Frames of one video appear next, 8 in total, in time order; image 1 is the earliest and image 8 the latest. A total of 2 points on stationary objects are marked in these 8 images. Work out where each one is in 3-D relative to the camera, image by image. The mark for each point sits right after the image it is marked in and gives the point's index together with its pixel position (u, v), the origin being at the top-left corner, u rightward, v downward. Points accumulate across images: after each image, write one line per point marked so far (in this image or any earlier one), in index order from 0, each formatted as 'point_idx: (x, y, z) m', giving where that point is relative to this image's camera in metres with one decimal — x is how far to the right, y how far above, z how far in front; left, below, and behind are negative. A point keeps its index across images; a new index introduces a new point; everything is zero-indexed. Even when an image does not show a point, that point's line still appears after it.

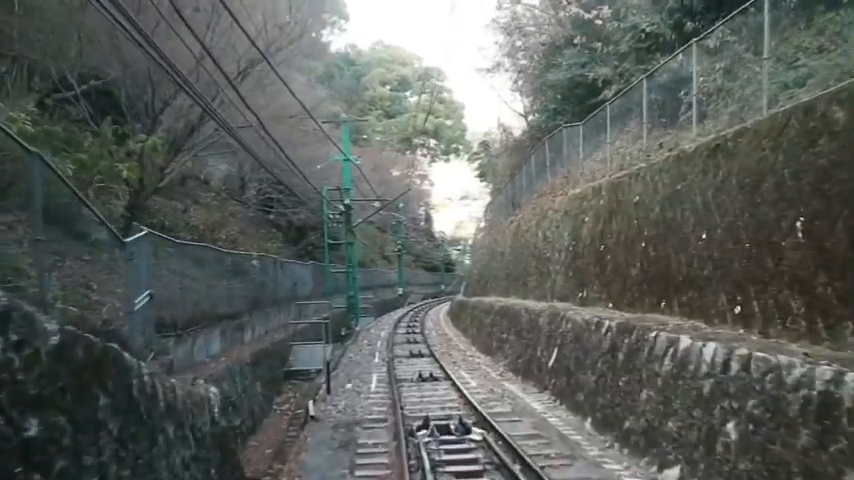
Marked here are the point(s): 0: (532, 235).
0: (+2.6, +0.1, +19.2) m
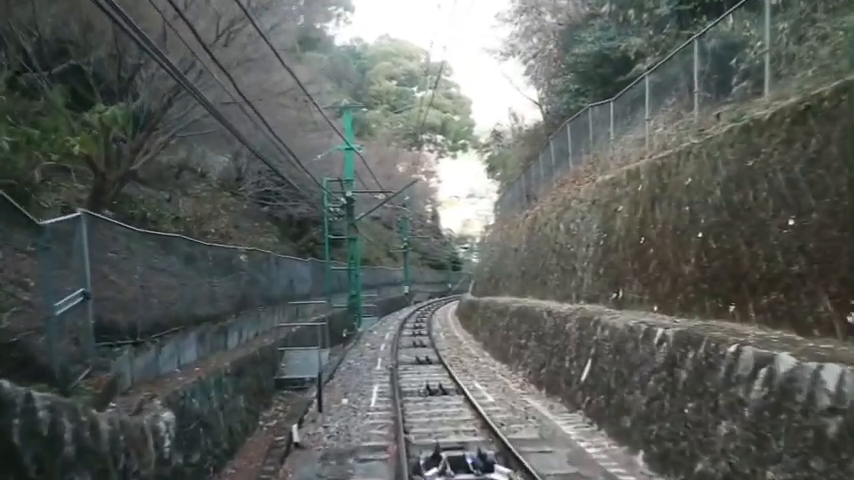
0: (+2.8, +0.3, +17.3) m
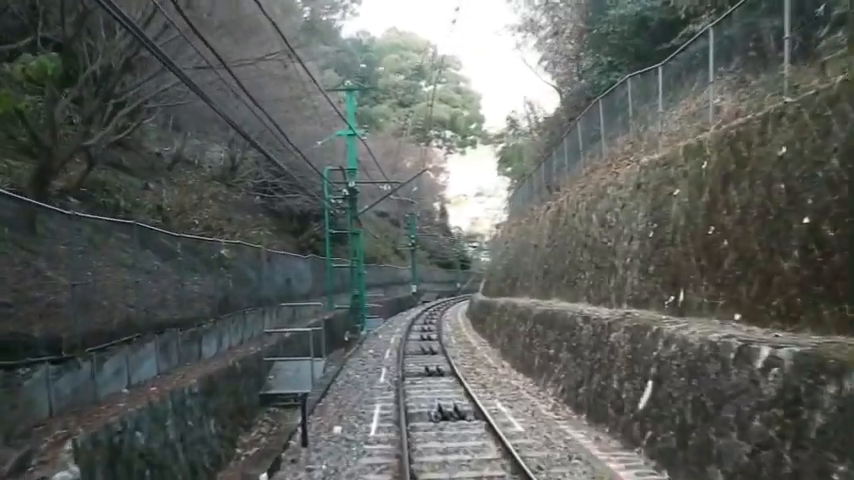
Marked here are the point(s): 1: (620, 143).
0: (+3.0, +0.4, +15.1) m
1: (+3.7, +1.9, +14.9) m
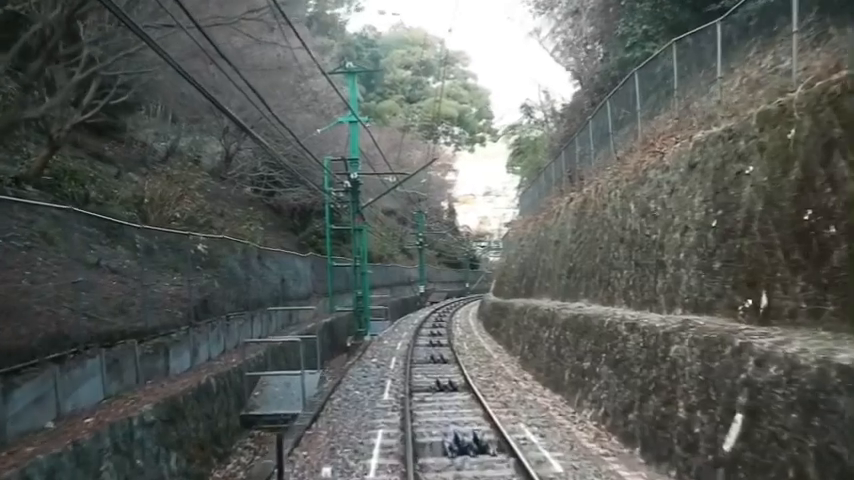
0: (+3.2, +0.5, +13.1) m
1: (+3.9, +2.0, +12.9) m
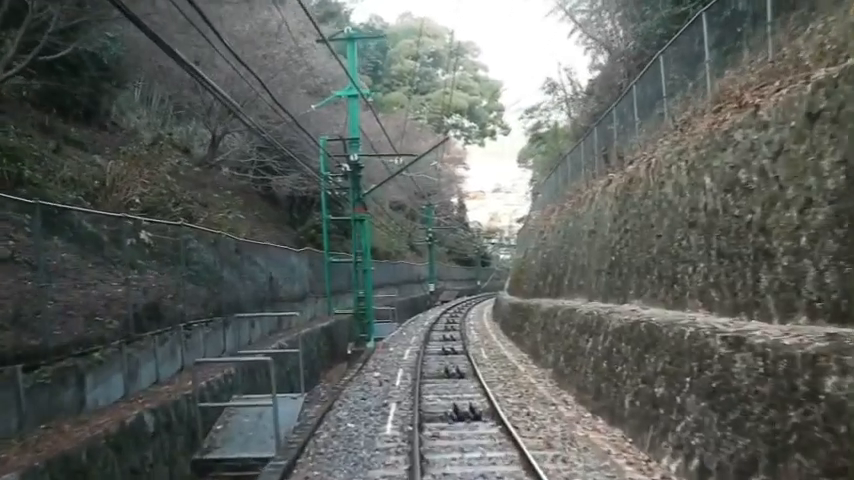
0: (+3.3, +0.7, +10.2) m
1: (+4.0, +2.2, +10.0) m
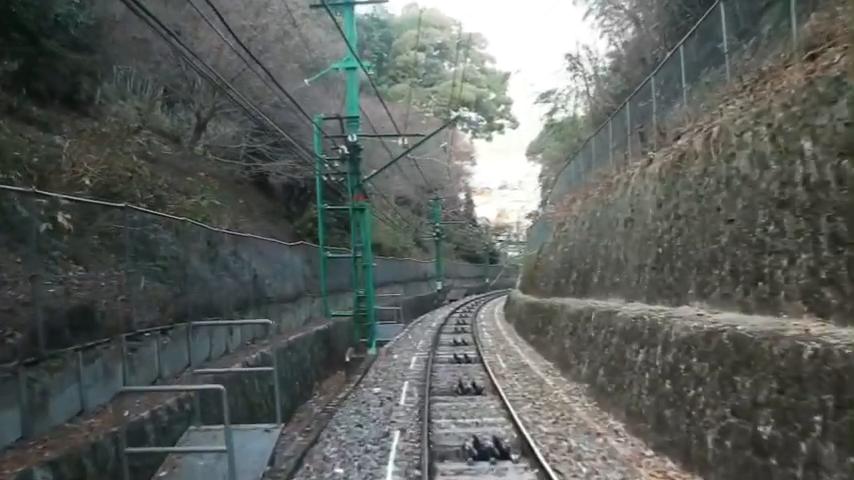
0: (+3.5, +0.9, +8.0) m
1: (+4.1, +2.3, +7.8) m
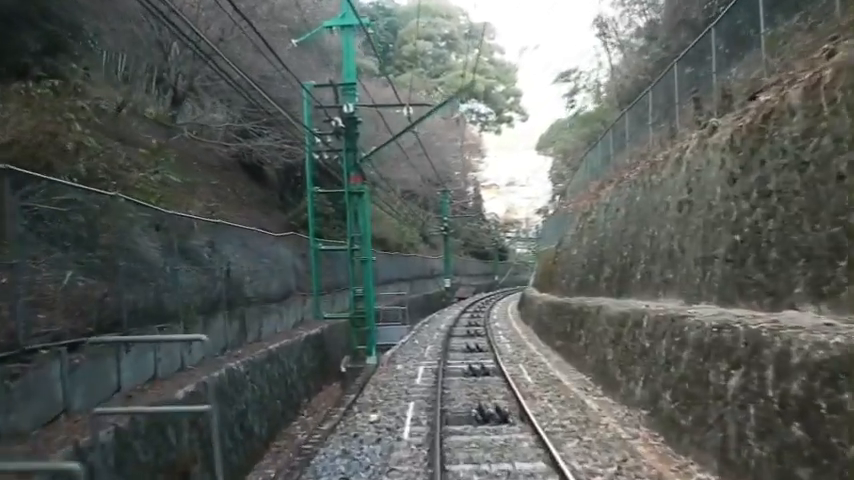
0: (+3.5, +1.0, +5.4) m
1: (+4.2, +2.5, +5.2) m
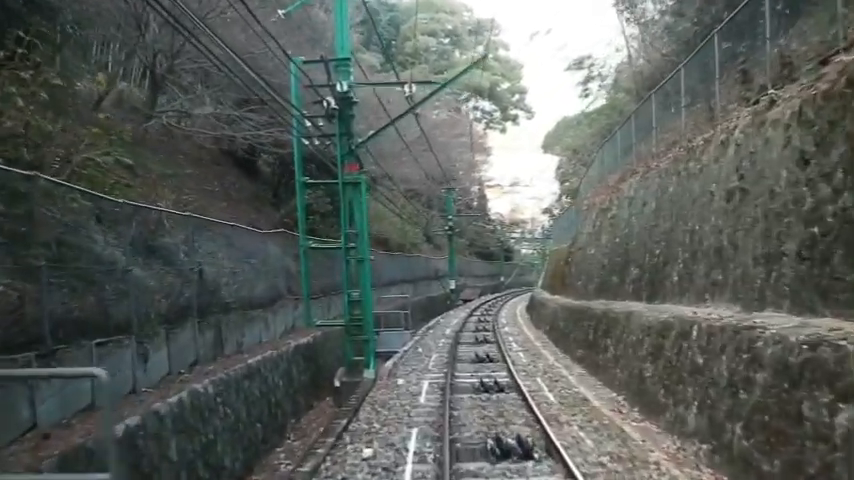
0: (+3.6, +1.1, +3.7) m
1: (+4.2, +2.6, +3.5) m
